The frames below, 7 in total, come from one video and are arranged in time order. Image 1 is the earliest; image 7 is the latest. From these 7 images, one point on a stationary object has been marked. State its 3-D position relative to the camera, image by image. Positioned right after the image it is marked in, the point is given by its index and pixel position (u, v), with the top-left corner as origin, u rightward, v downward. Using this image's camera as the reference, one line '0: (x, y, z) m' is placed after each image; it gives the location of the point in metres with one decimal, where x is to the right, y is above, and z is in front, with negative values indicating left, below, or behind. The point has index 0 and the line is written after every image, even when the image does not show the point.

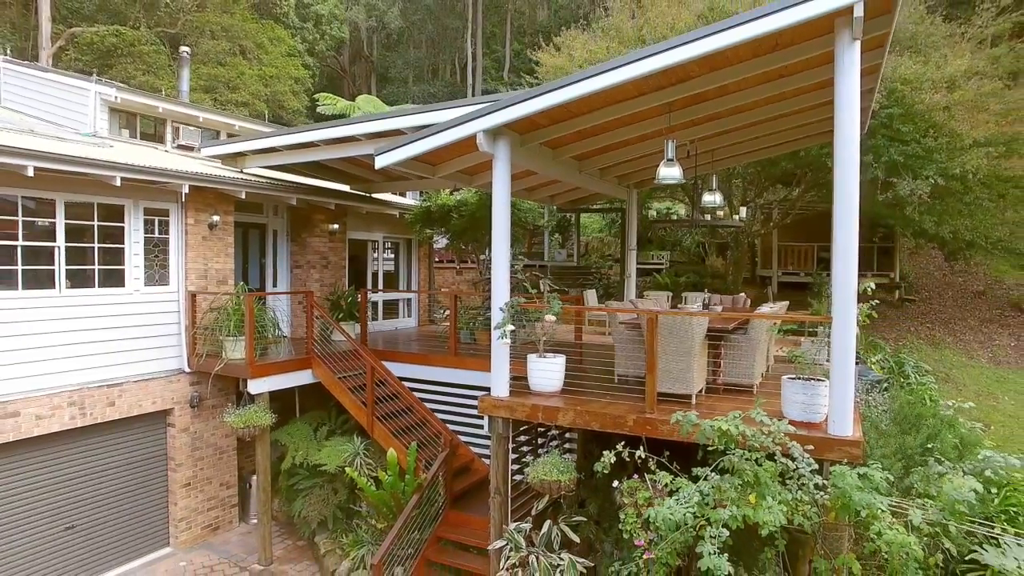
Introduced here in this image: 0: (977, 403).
0: (+8.9, -2.2, +8.5) m
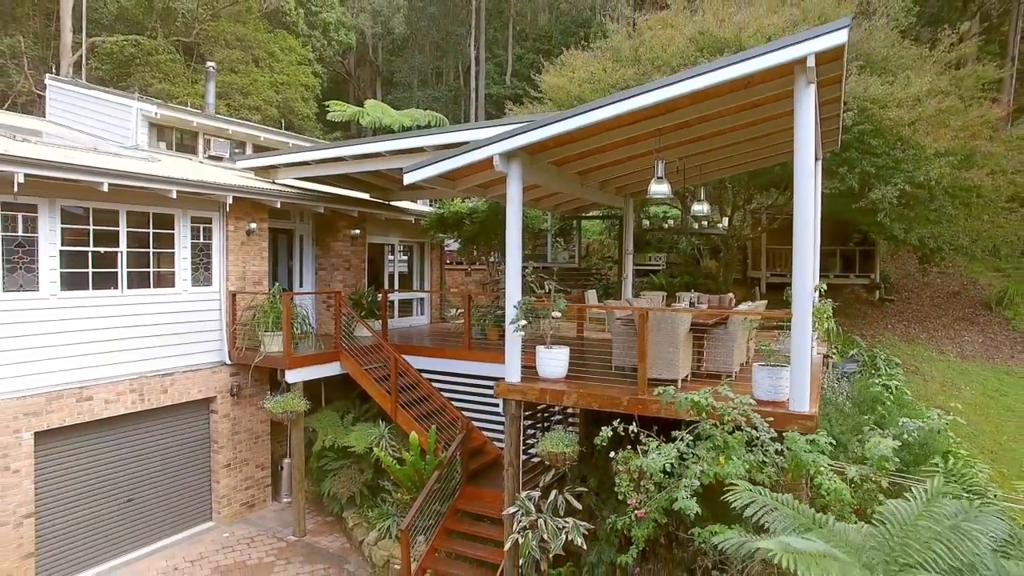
0: (+9.1, -2.2, +9.4) m
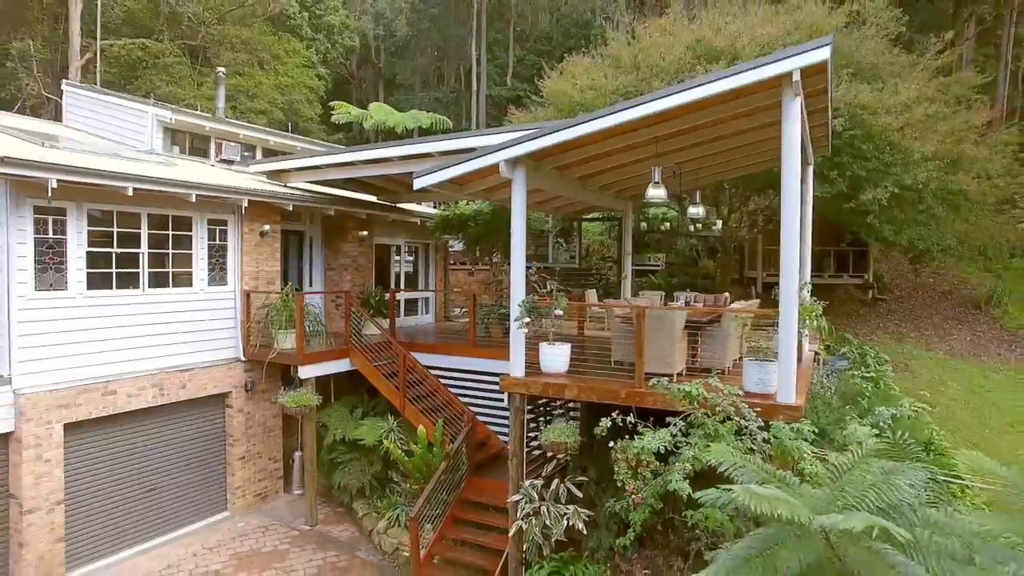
0: (+9.1, -2.2, +9.8) m
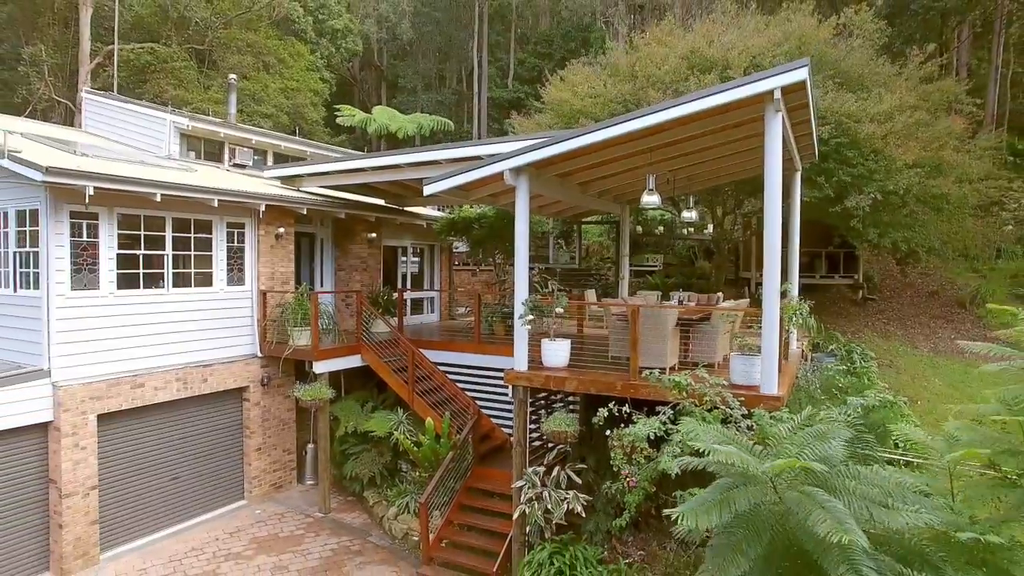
0: (+9.2, -2.2, +10.3) m
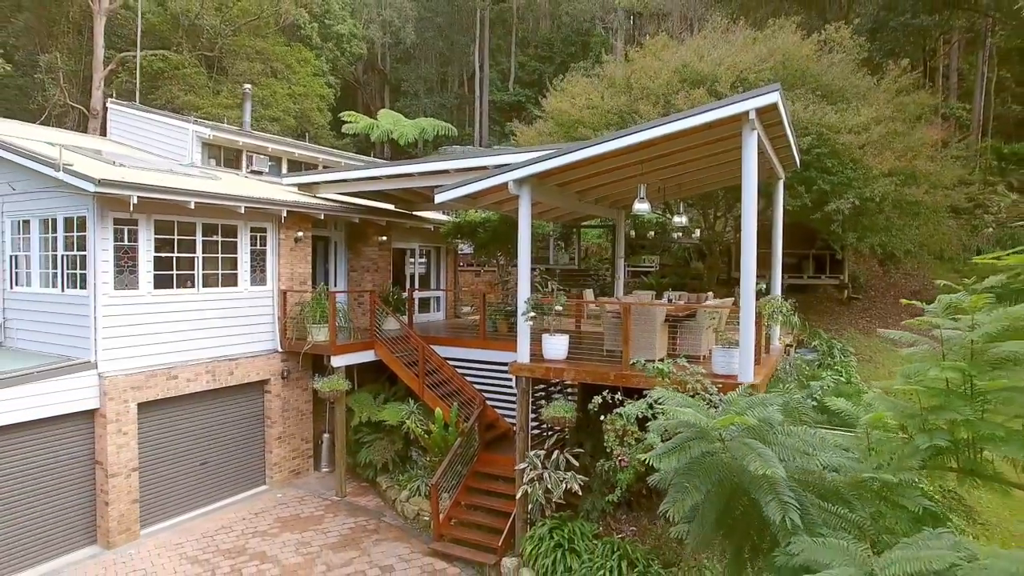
0: (+9.3, -2.2, +11.1) m
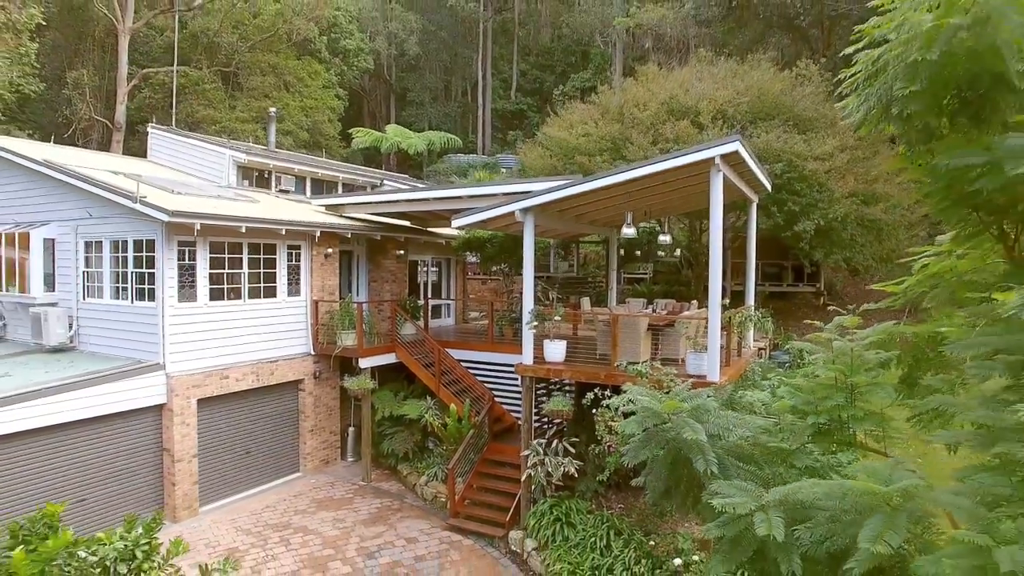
0: (+9.4, -2.5, +12.5) m
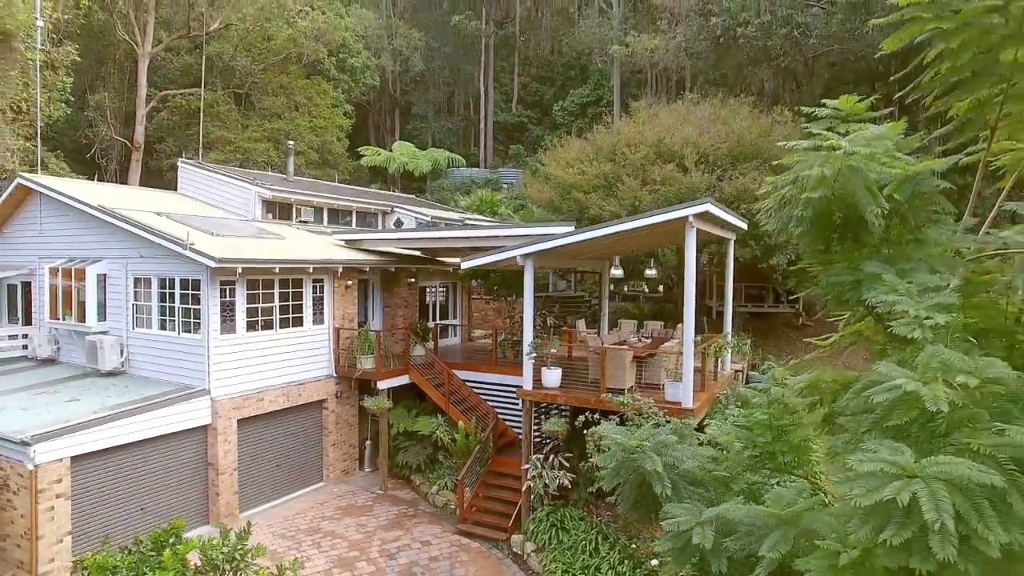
0: (+9.5, -3.3, +13.9) m
